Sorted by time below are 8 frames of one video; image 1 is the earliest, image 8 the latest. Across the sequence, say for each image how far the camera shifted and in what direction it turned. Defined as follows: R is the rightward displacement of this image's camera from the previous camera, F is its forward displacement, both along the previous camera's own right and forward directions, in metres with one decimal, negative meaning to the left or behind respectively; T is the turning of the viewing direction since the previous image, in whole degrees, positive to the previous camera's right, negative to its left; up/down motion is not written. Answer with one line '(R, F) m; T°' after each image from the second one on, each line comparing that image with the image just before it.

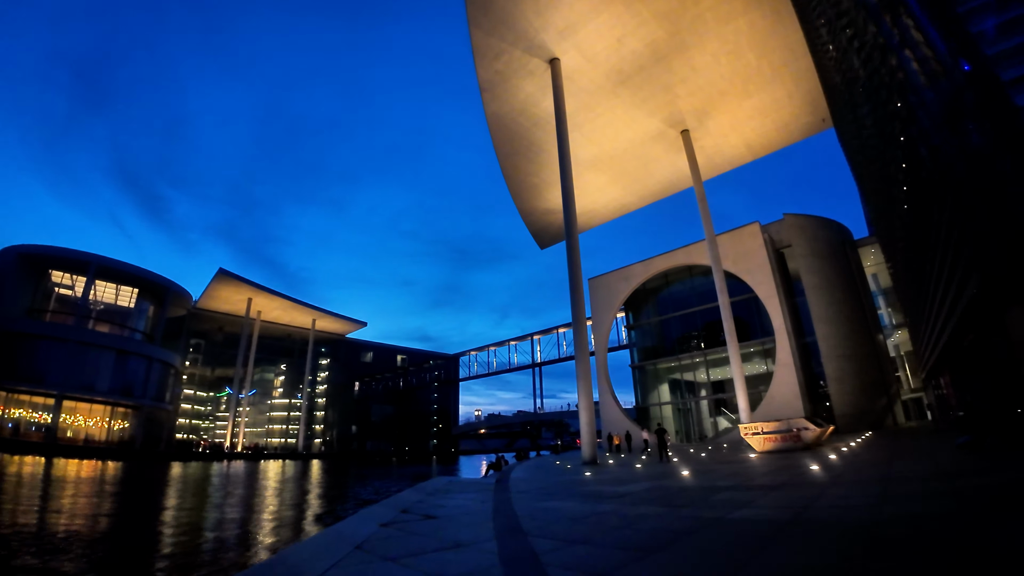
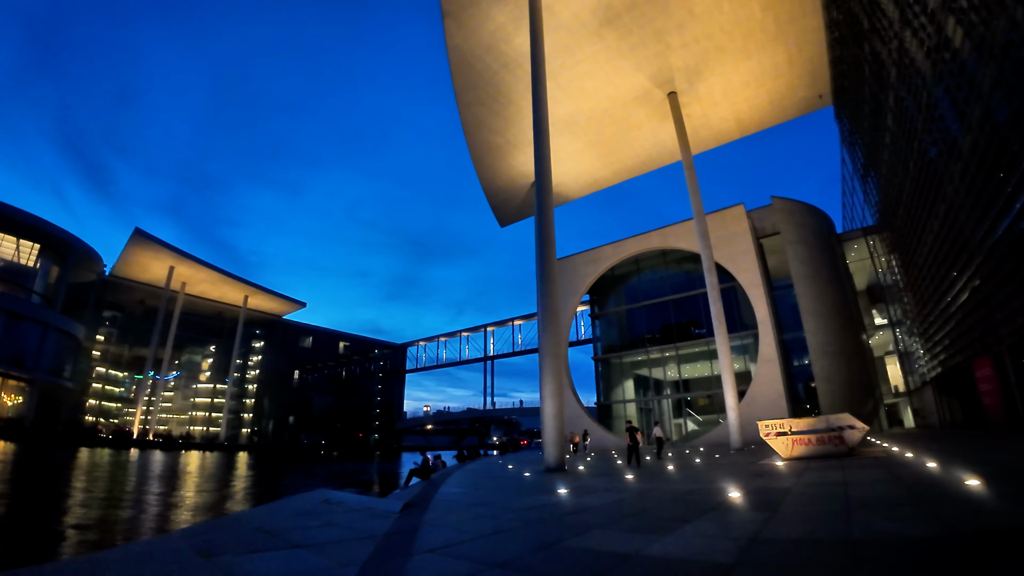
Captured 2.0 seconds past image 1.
(+0.2, +3.0) m; +5°
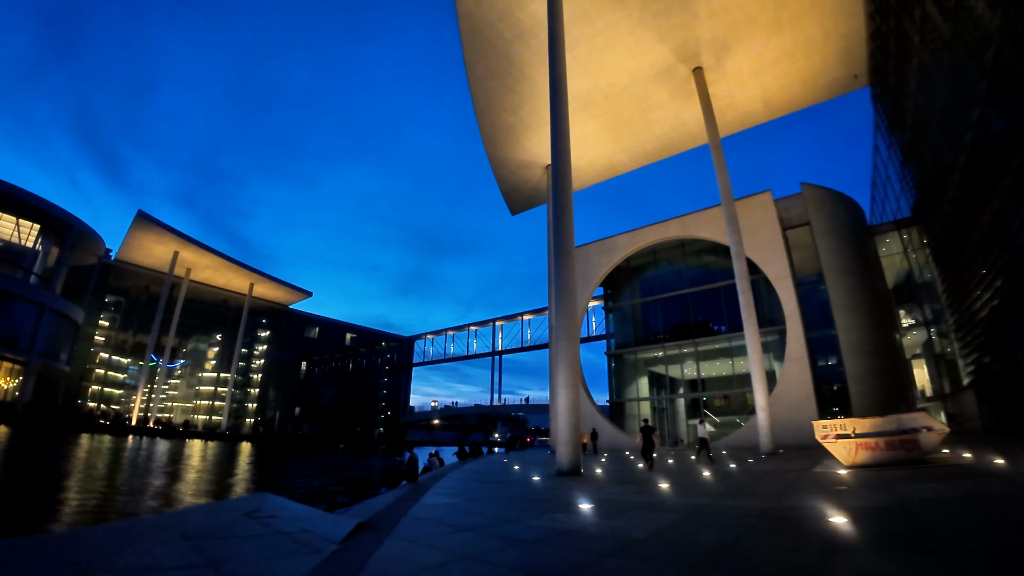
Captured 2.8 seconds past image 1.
(0.0, +1.2) m; -1°
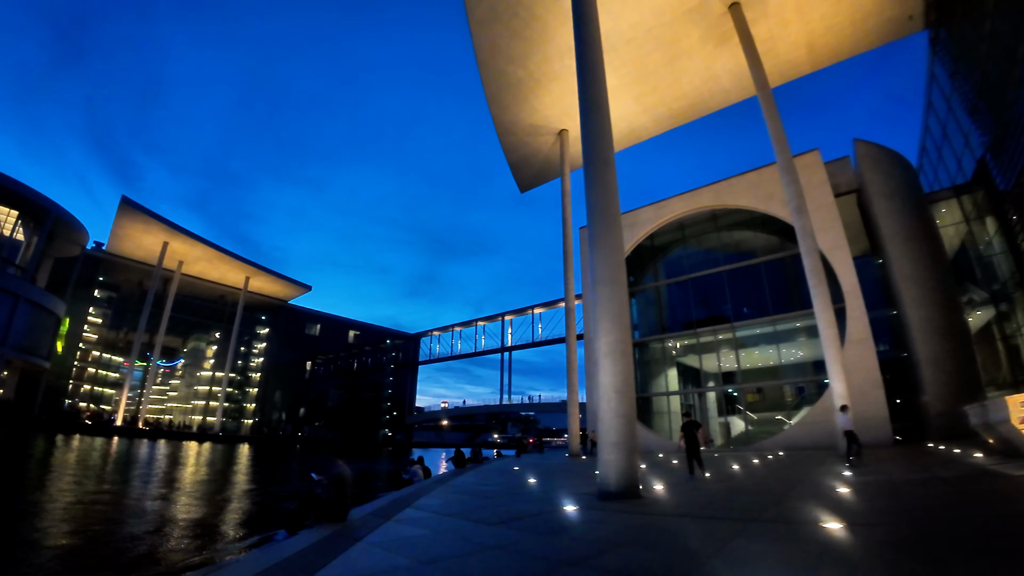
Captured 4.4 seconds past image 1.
(0.0, +2.5) m; -1°
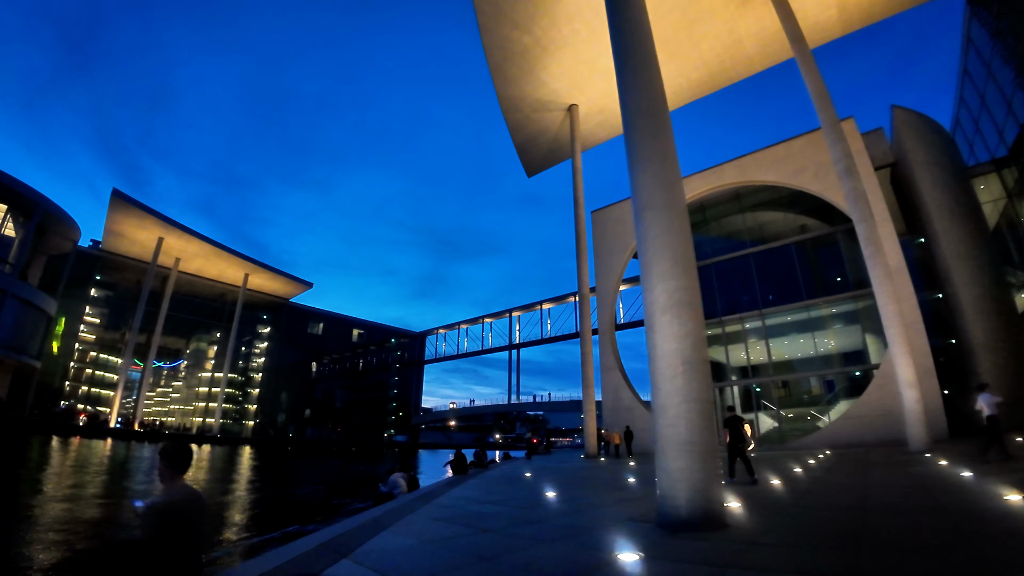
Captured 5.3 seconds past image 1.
(0.0, +1.4) m; -1°
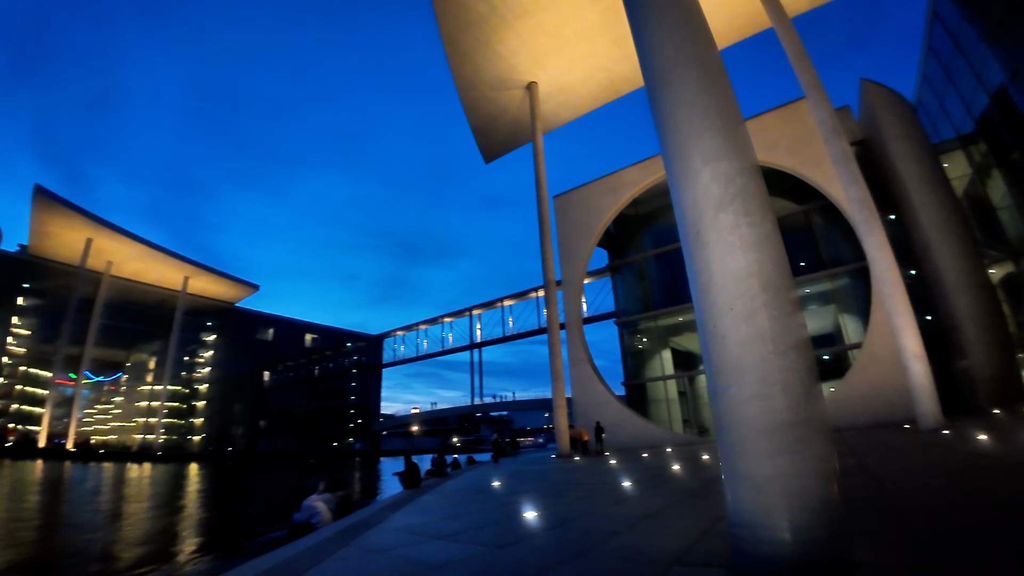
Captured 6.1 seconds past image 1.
(0.0, +1.3) m; +5°
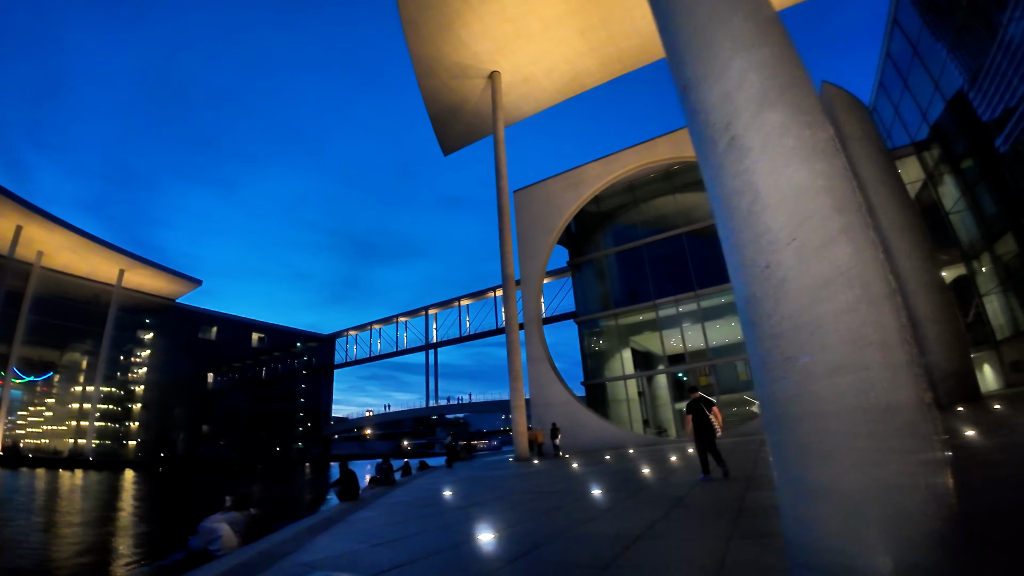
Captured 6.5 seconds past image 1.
(0.0, +0.6) m; +5°
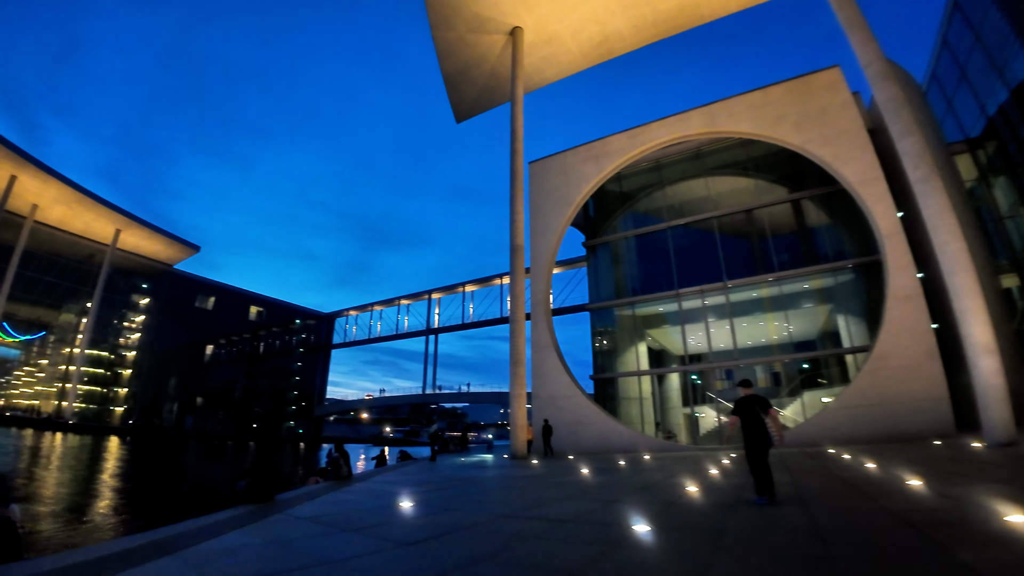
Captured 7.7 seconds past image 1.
(0.0, +1.5) m; -1°
